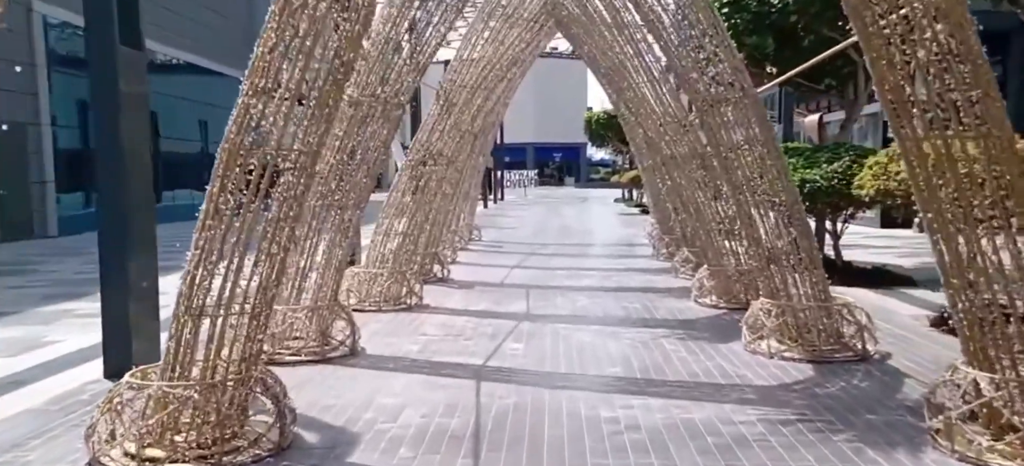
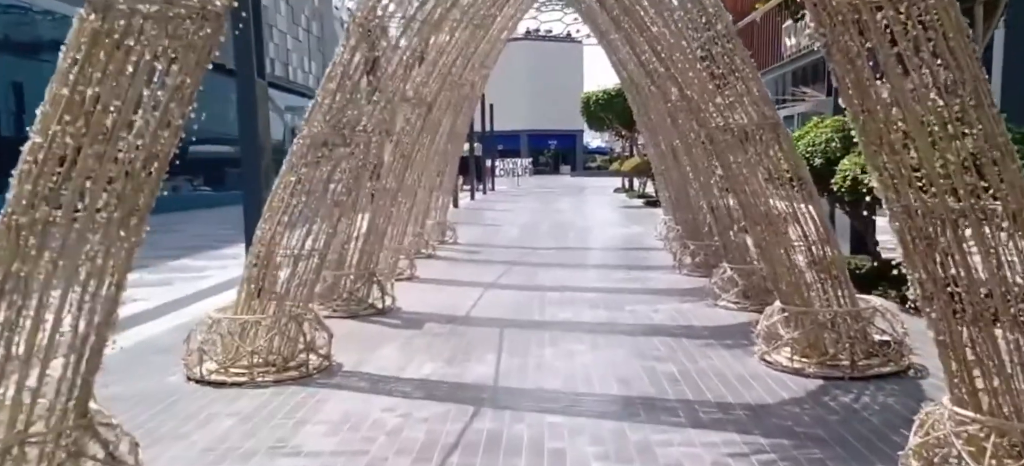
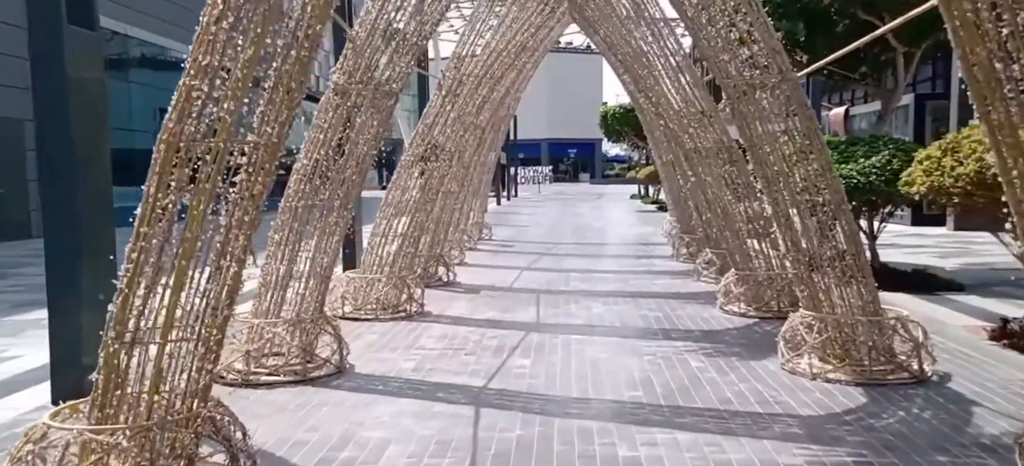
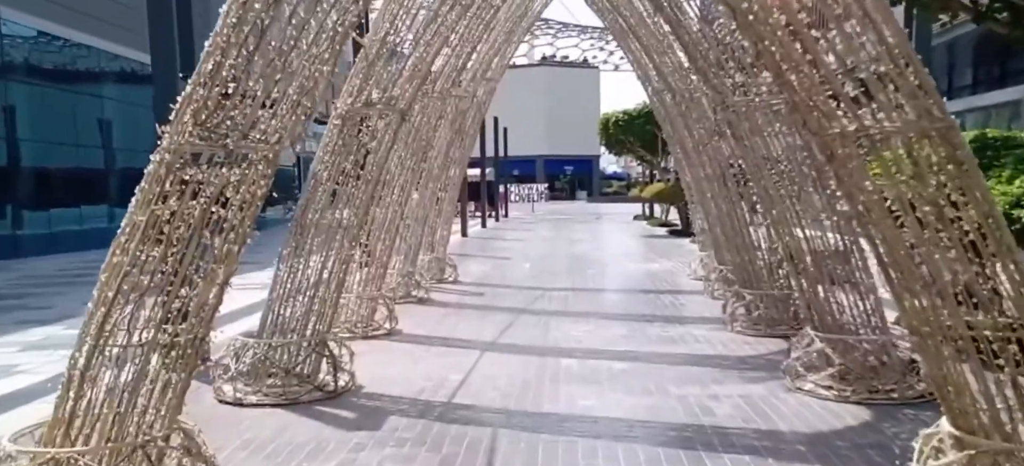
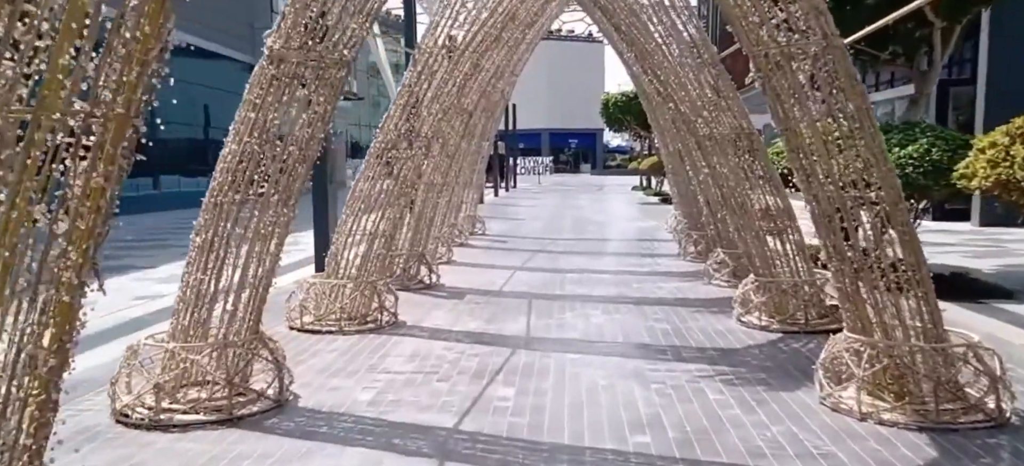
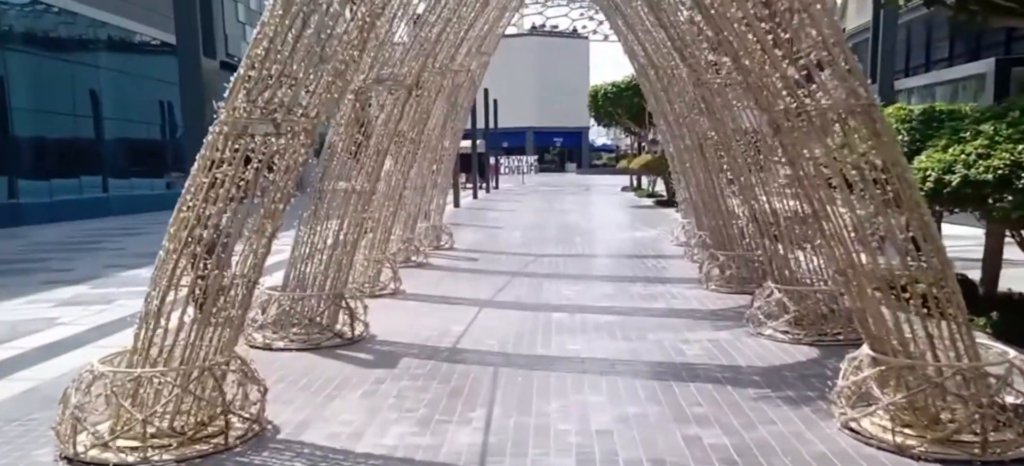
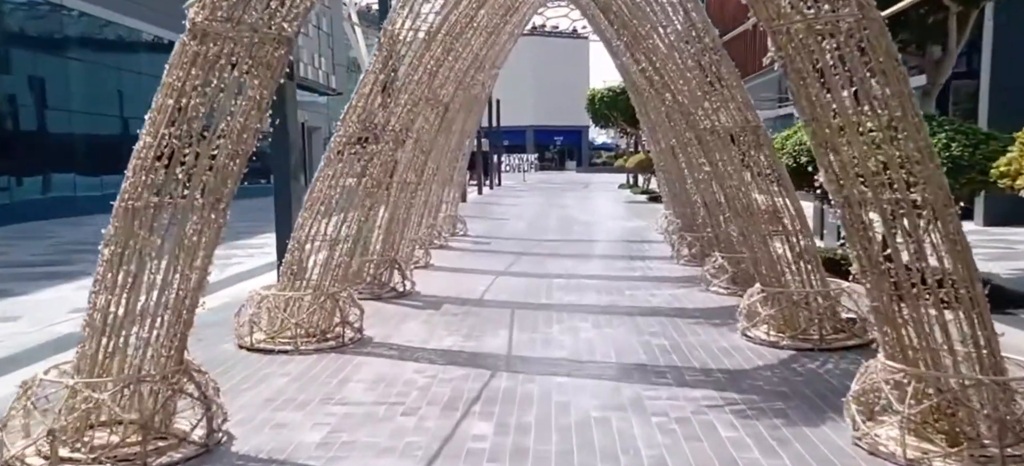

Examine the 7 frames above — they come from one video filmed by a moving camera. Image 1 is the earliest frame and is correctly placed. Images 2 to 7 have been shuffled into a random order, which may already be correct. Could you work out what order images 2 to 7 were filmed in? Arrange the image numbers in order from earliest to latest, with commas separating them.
3, 5, 7, 2, 6, 4
